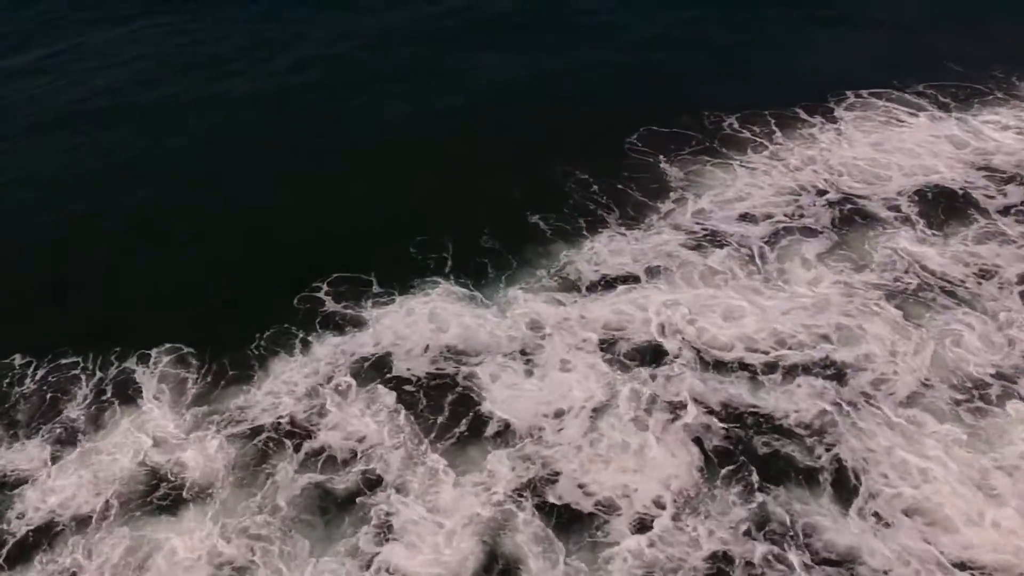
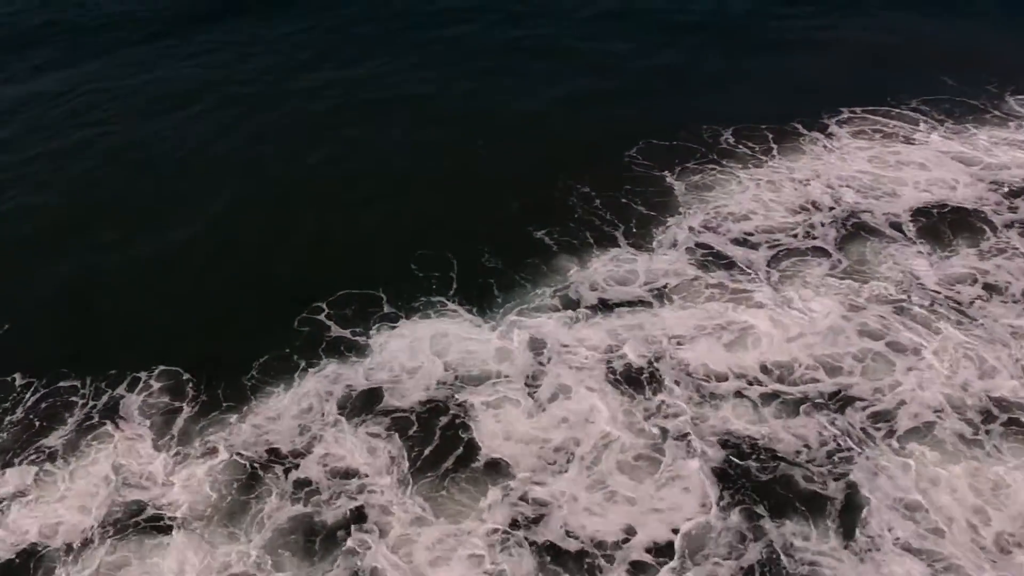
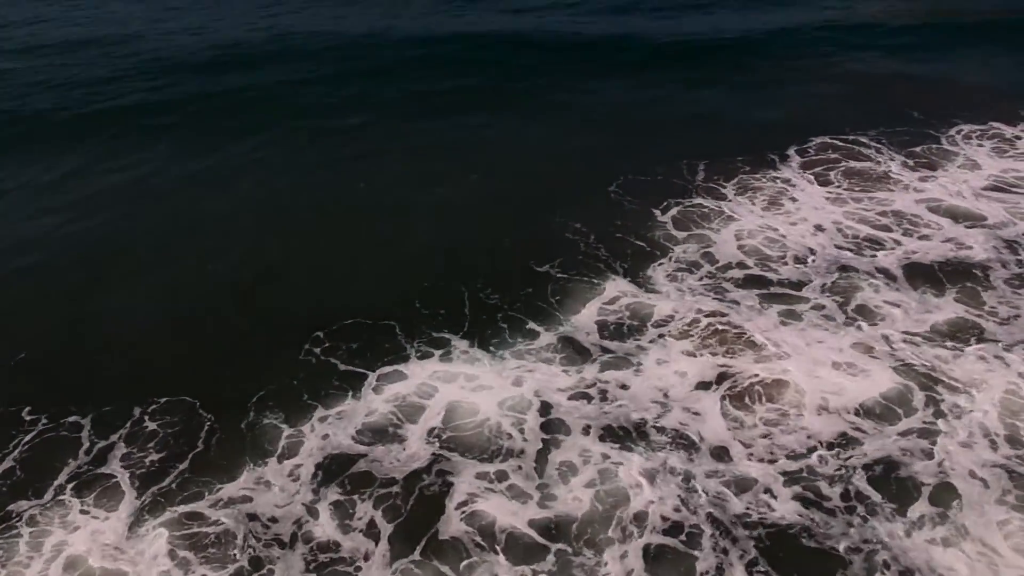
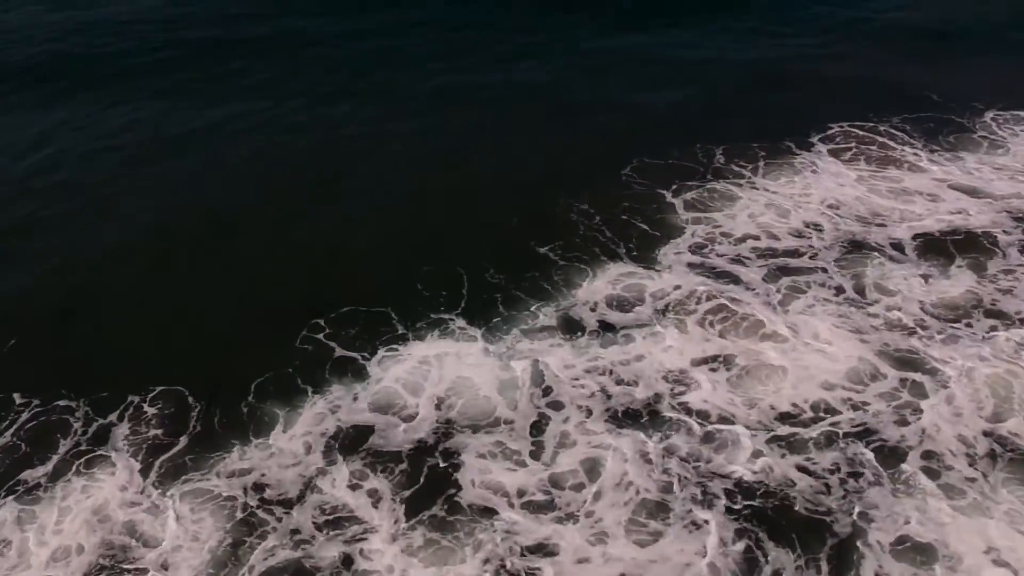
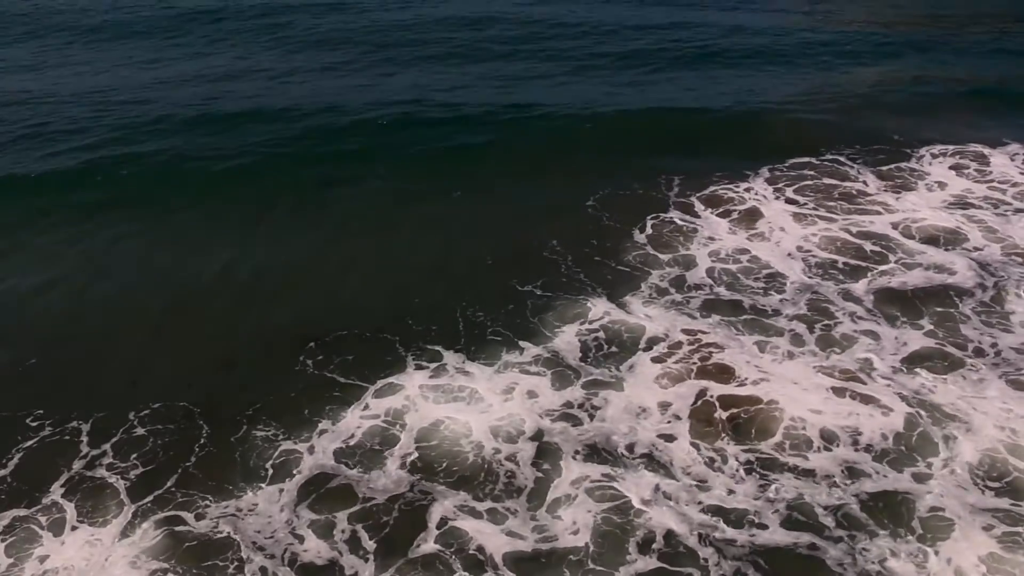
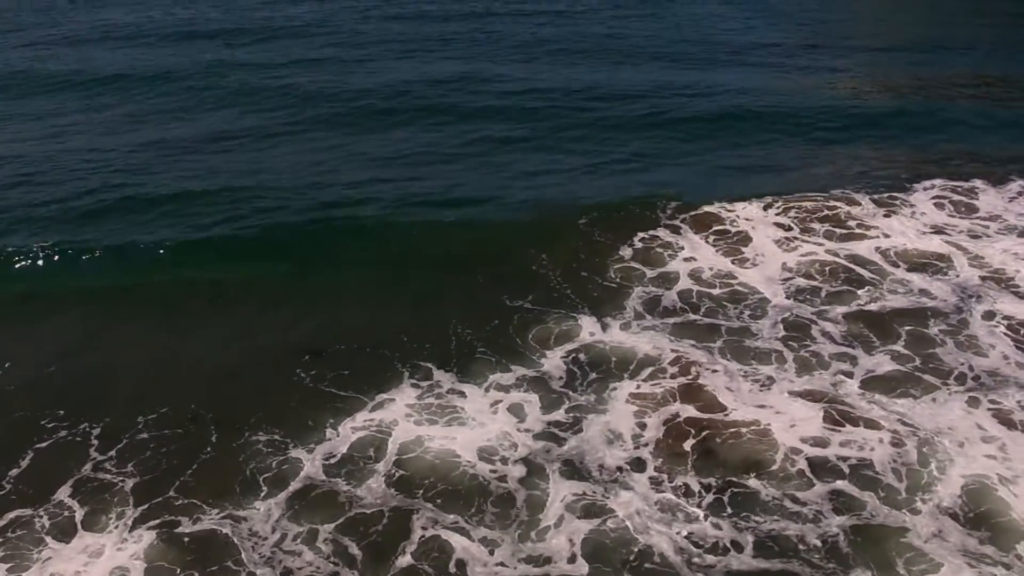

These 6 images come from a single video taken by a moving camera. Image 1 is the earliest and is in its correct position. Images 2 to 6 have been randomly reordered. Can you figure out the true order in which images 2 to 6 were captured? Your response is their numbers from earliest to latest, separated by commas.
2, 4, 3, 5, 6
